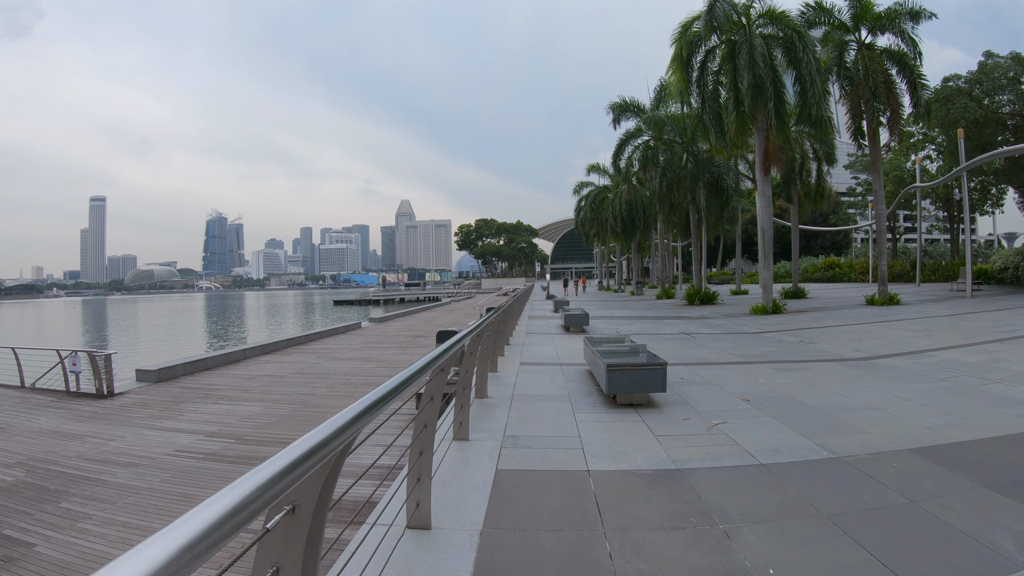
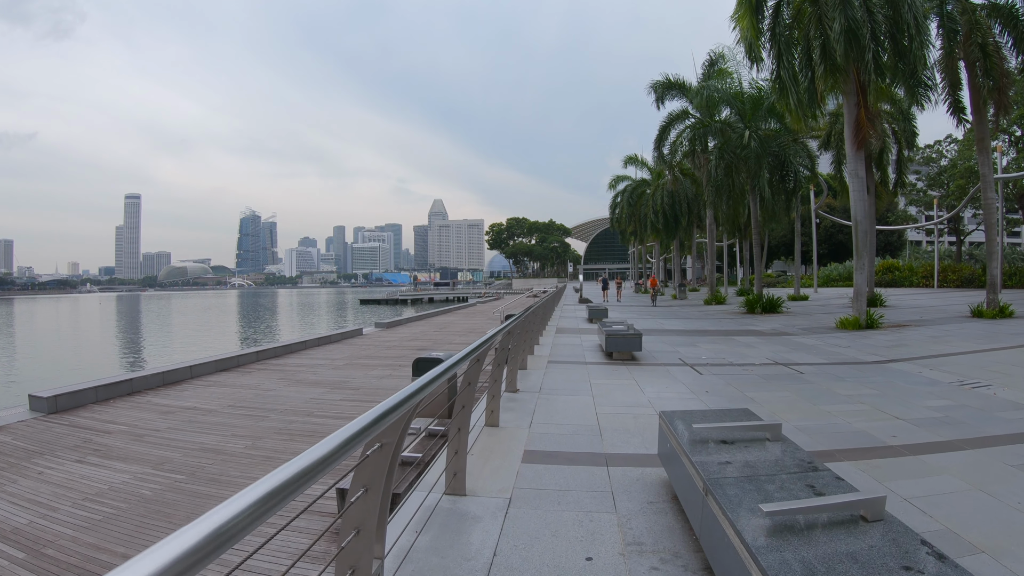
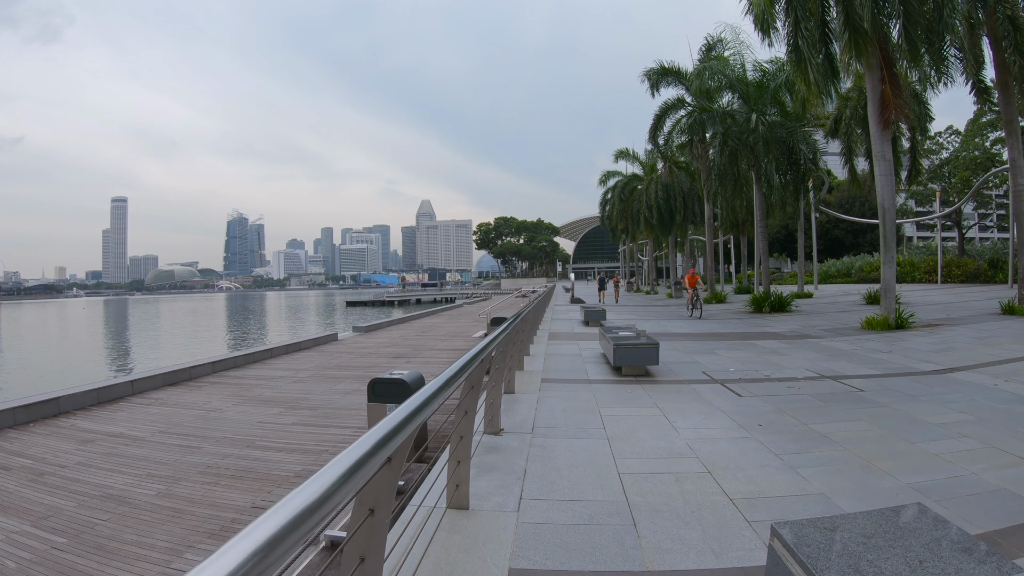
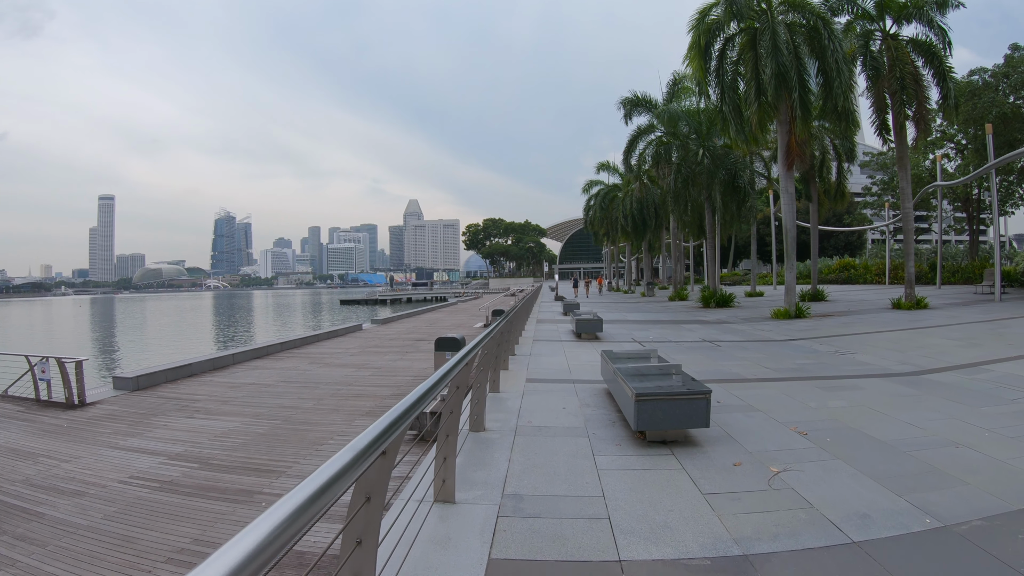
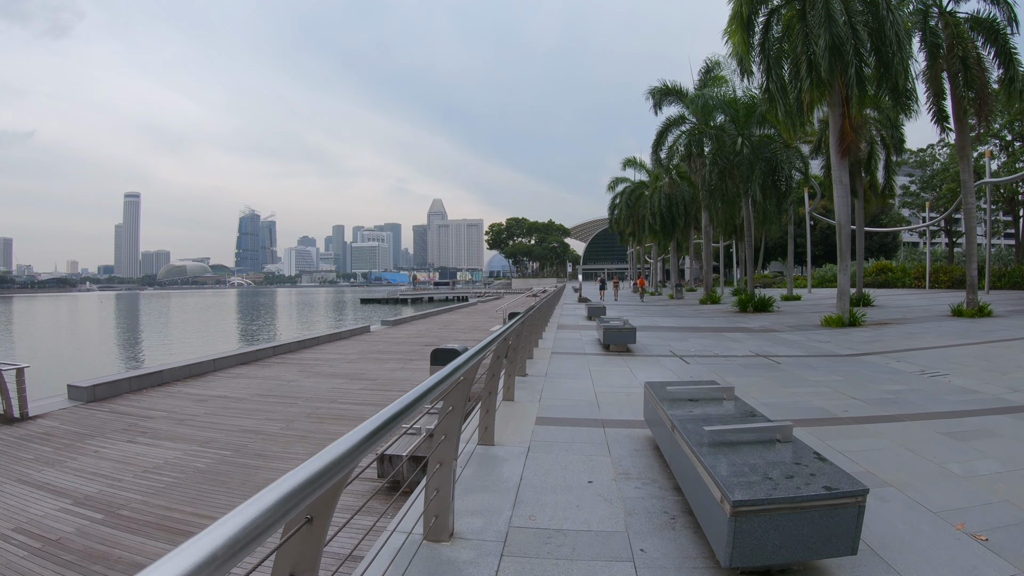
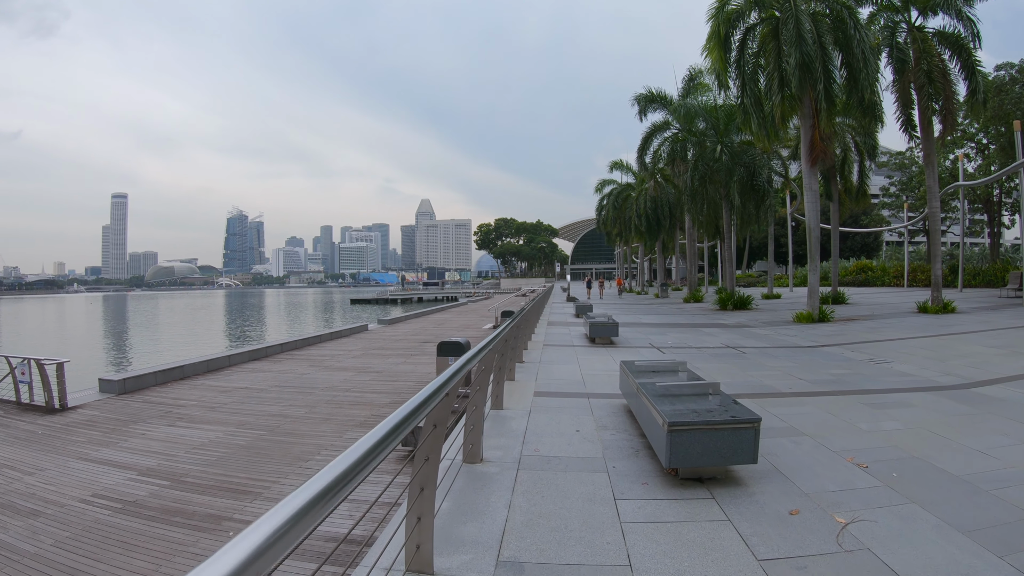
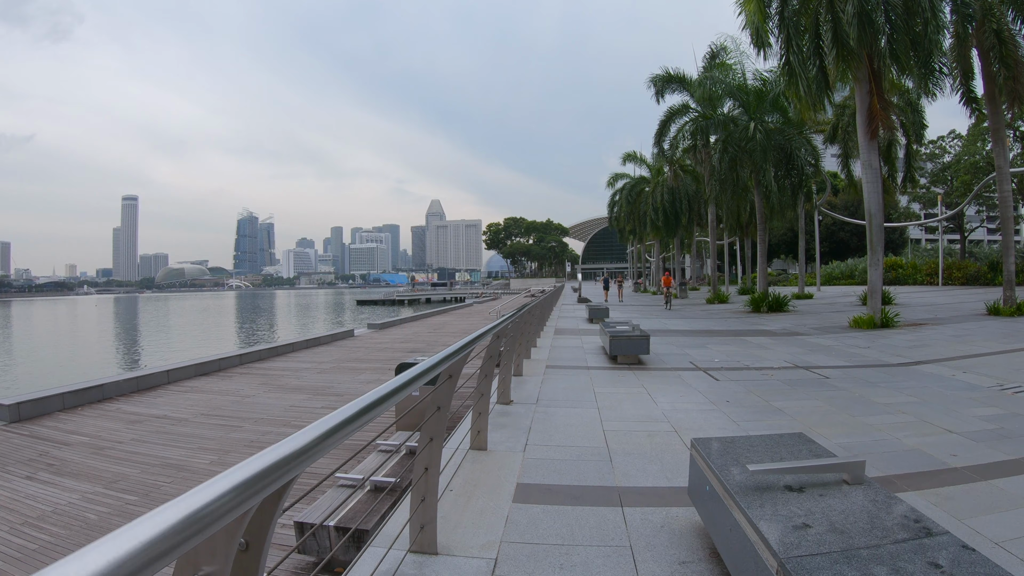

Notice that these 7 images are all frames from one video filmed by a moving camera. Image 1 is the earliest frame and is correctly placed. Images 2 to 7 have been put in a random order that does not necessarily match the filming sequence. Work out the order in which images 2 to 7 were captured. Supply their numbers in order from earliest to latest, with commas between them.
4, 6, 5, 2, 7, 3
